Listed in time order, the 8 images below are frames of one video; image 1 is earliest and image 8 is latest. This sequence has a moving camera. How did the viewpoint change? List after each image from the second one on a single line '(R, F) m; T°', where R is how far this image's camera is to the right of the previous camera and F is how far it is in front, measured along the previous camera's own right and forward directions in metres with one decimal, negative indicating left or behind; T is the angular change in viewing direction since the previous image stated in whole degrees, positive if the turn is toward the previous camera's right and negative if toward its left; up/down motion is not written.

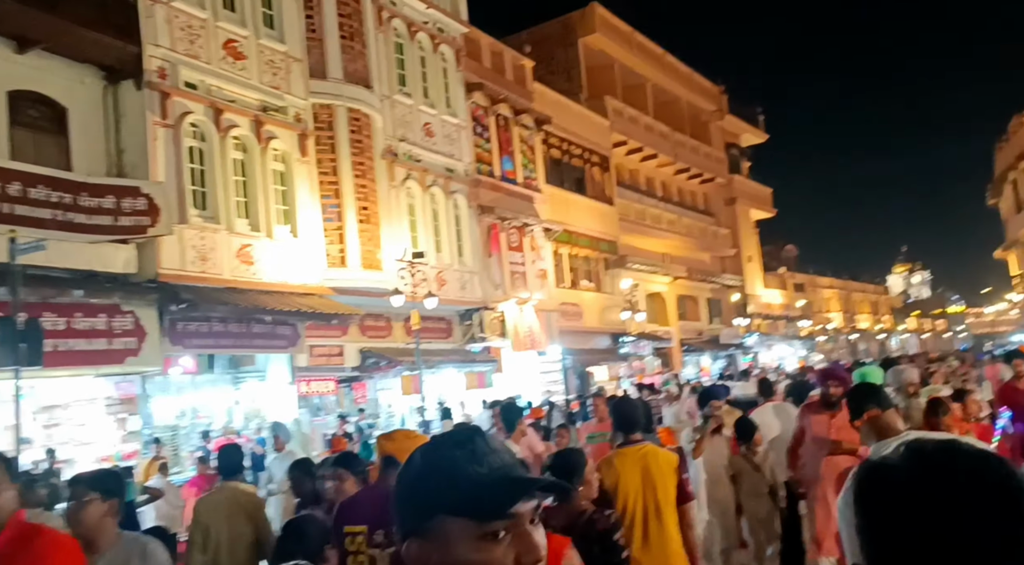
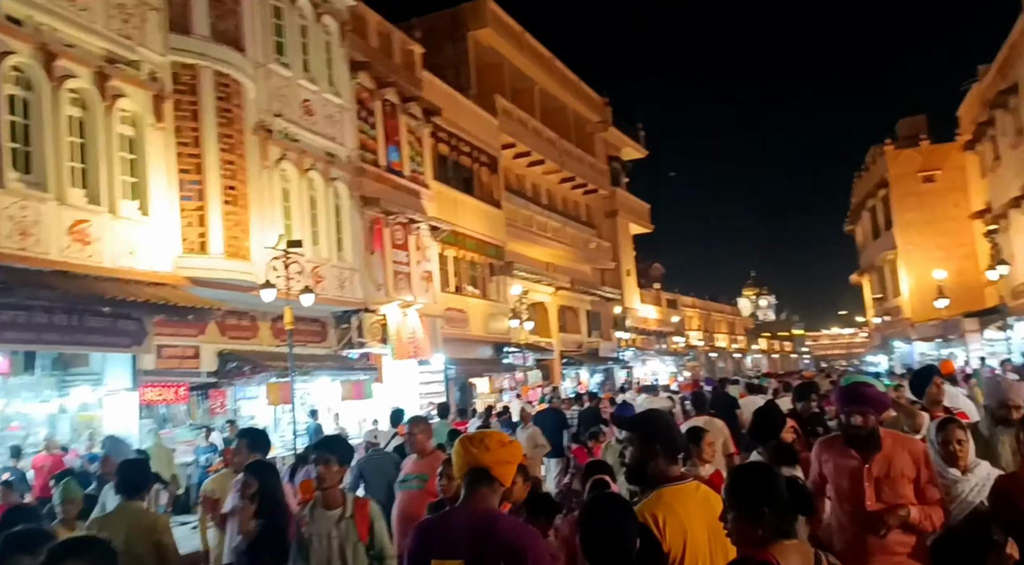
(-0.4, +2.1) m; +8°
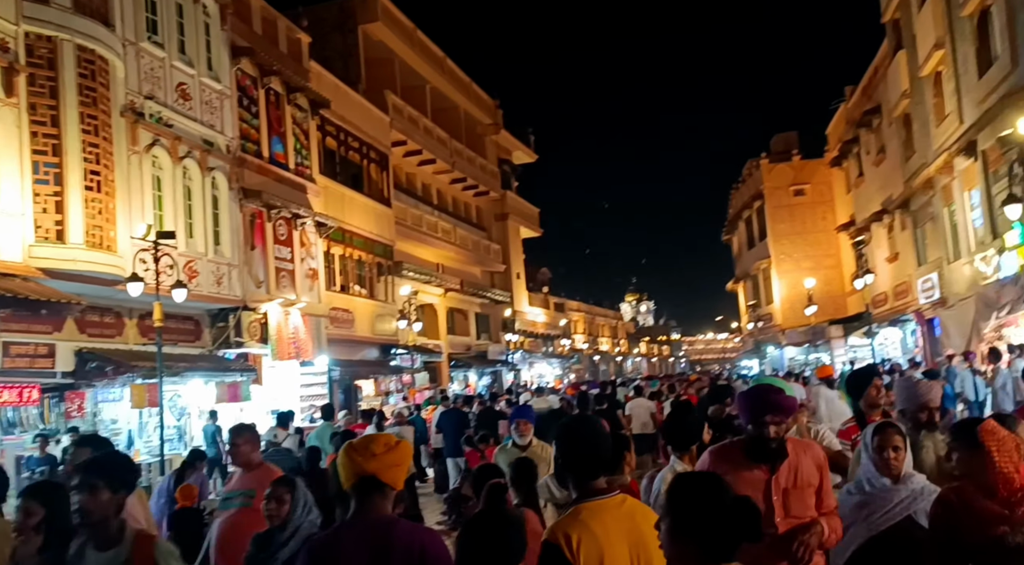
(0.0, +0.6) m; +7°
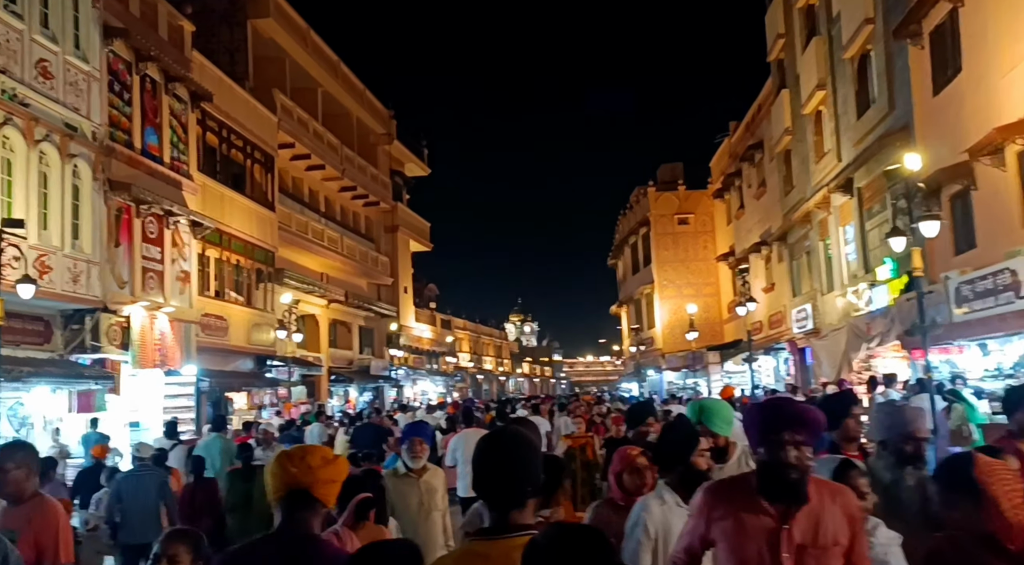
(0.0, +0.8) m; +7°
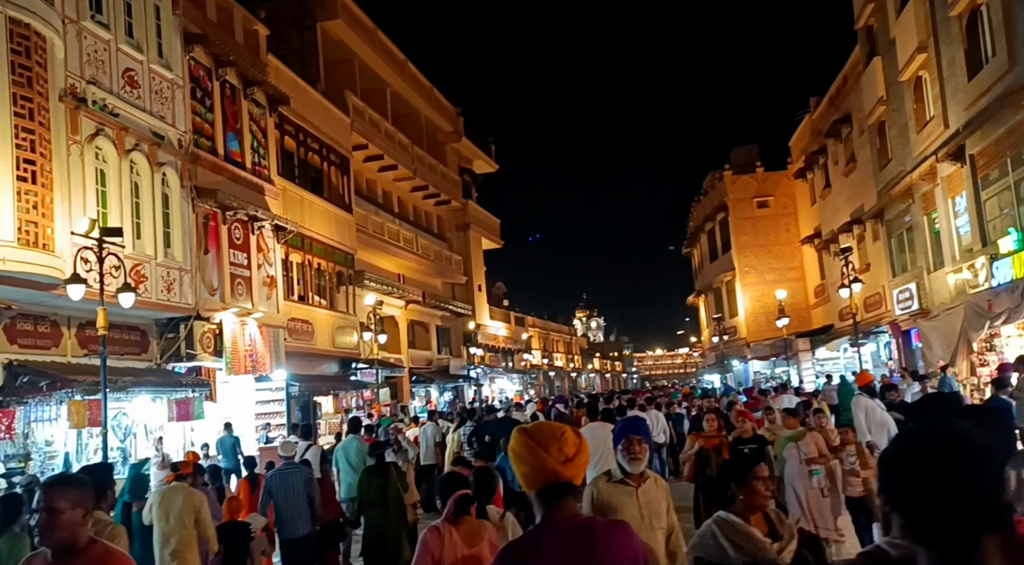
(-0.6, +0.5) m; -4°
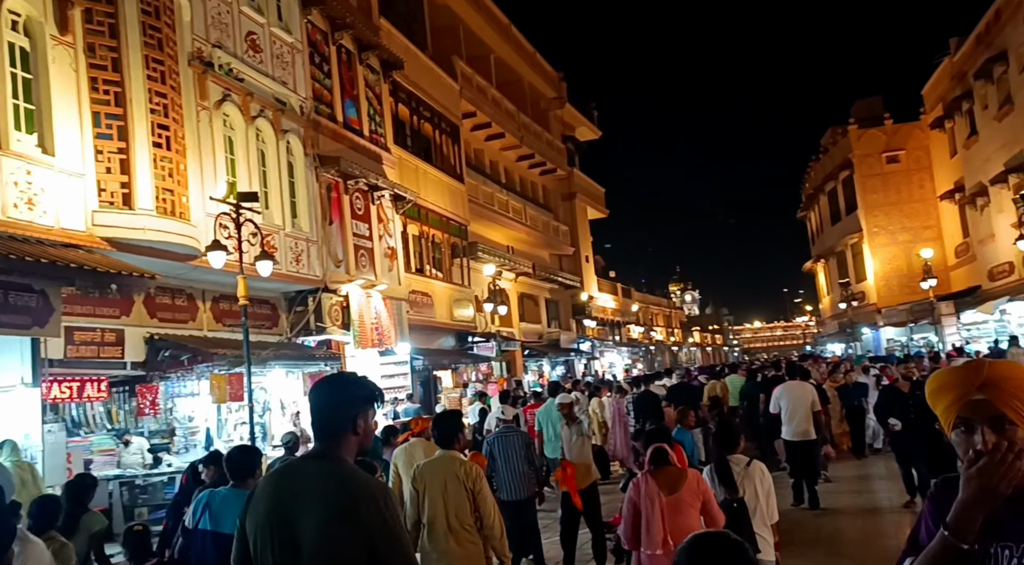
(-0.9, +1.0) m; -6°
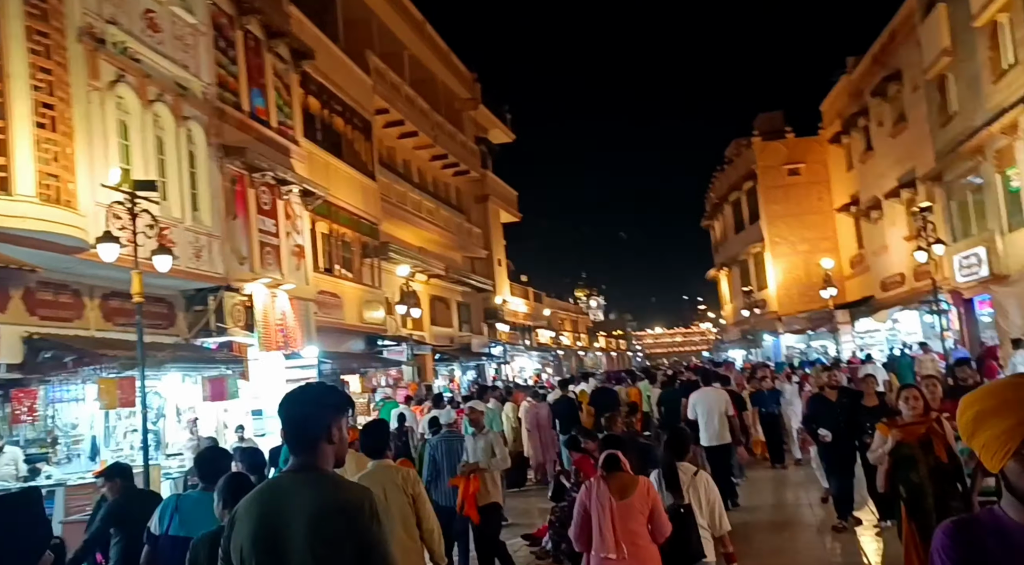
(-0.1, +0.6) m; +6°
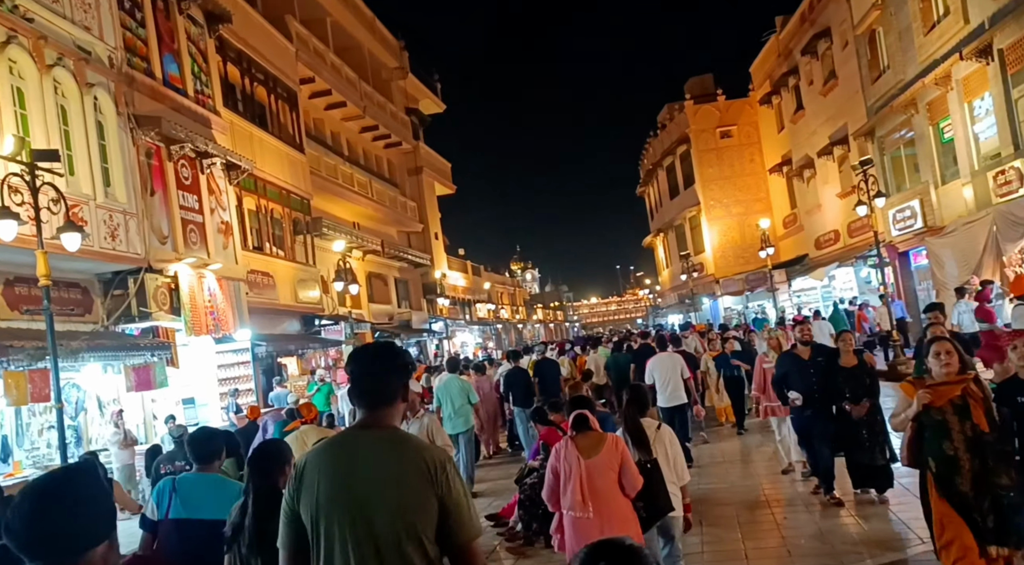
(-0.1, +0.8) m; +4°
